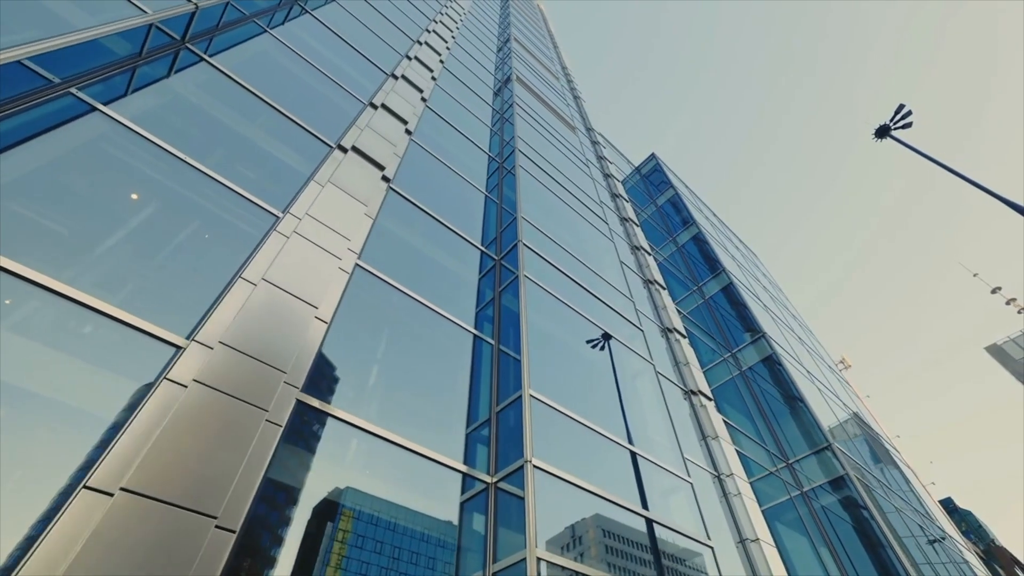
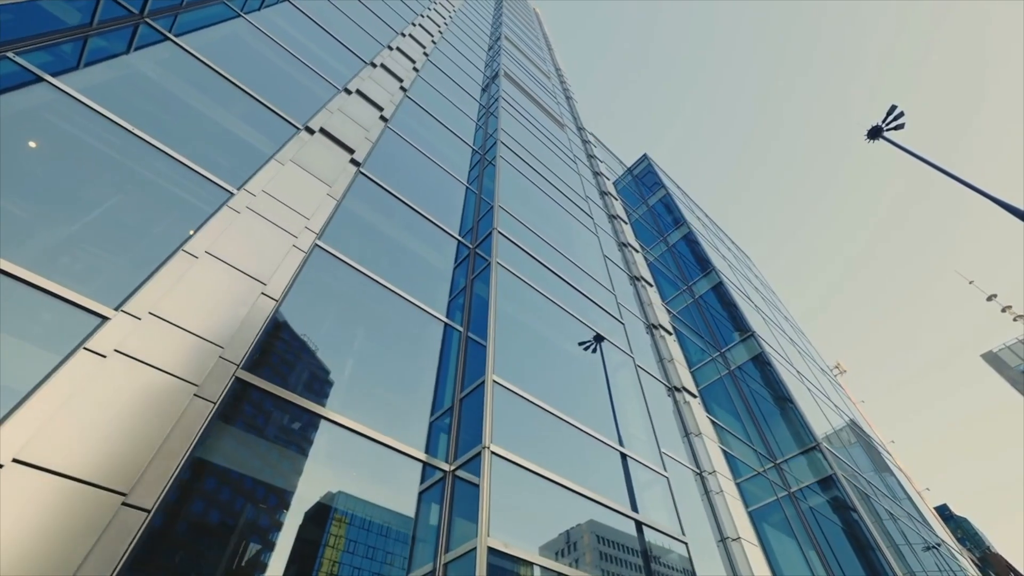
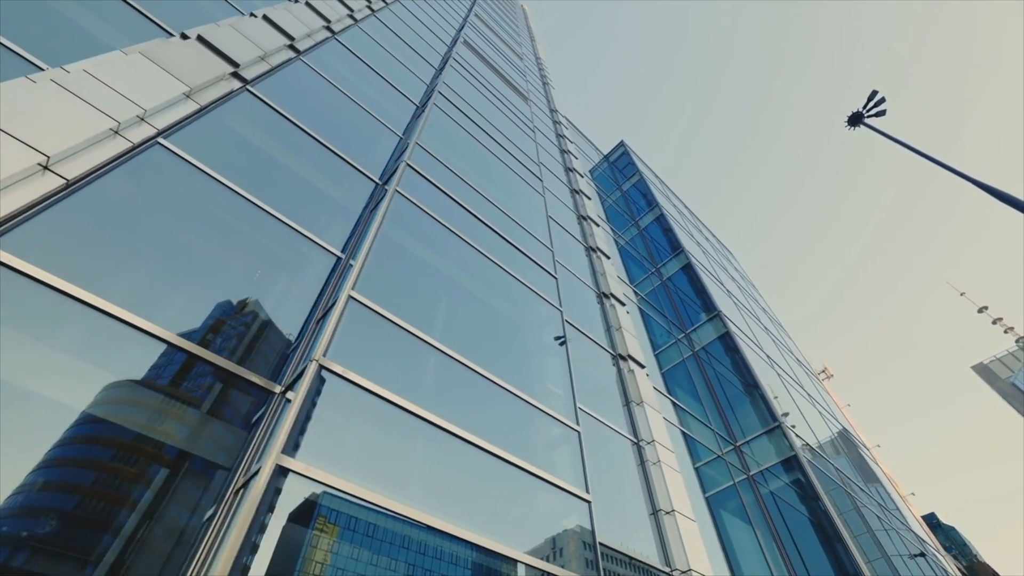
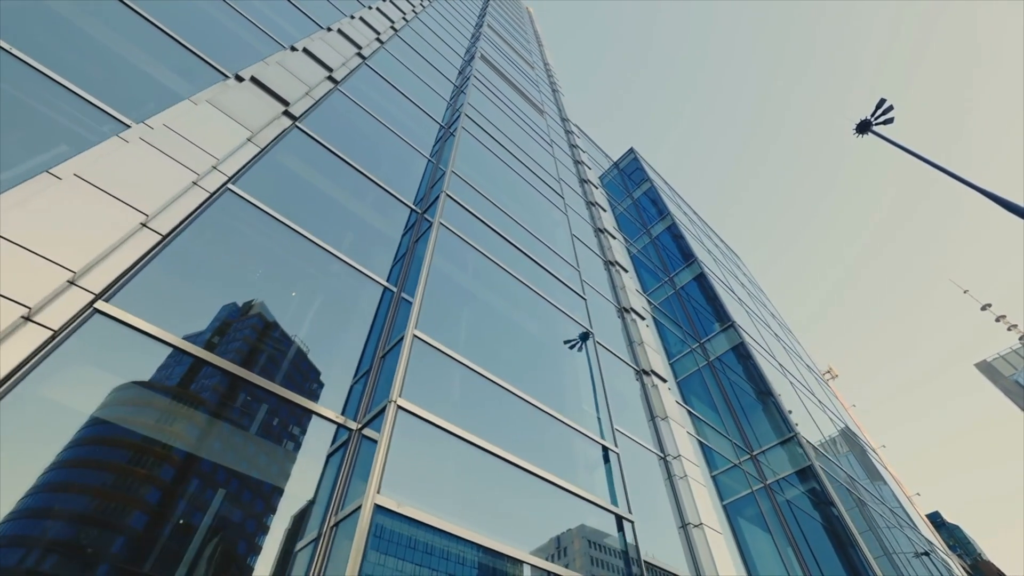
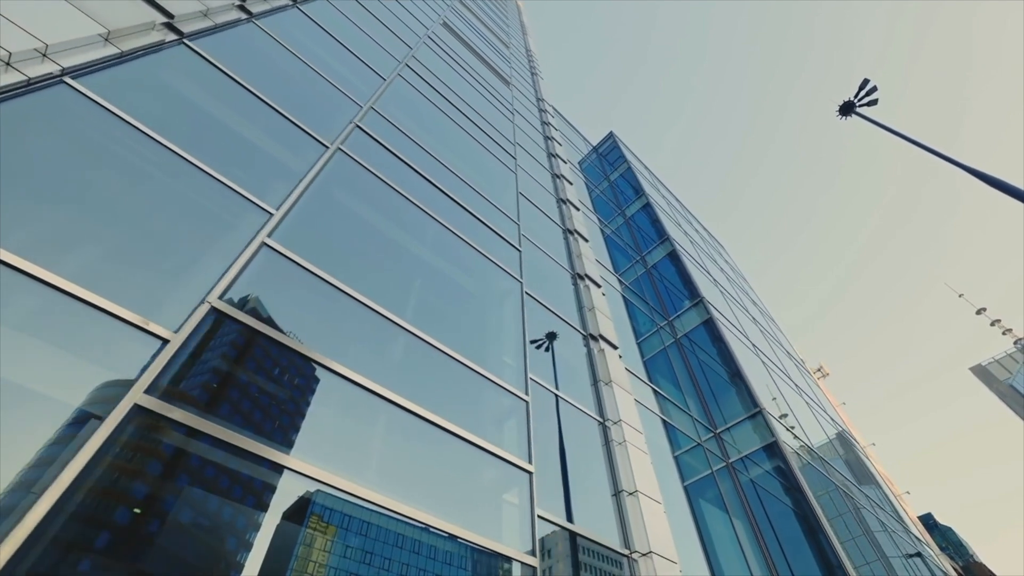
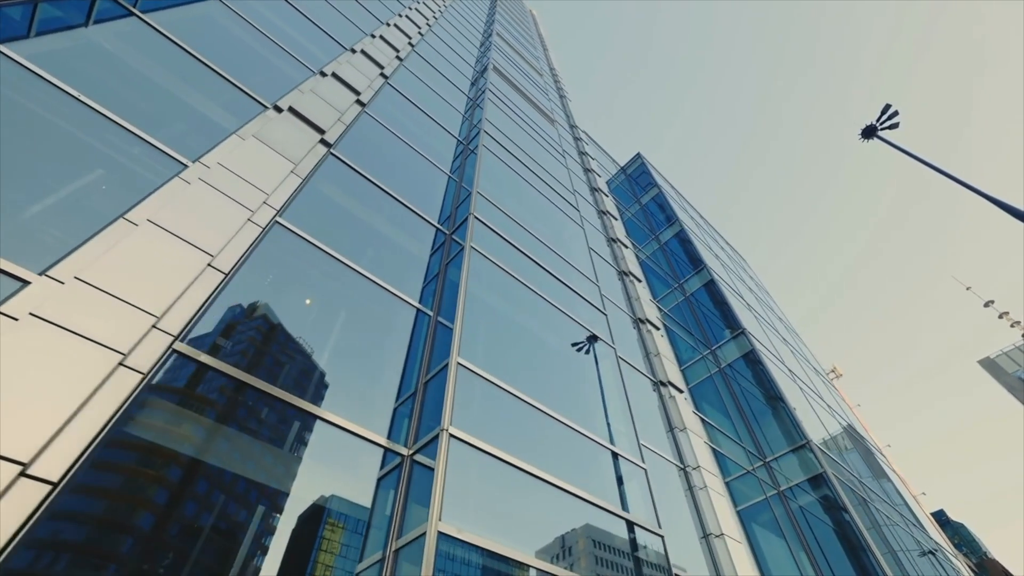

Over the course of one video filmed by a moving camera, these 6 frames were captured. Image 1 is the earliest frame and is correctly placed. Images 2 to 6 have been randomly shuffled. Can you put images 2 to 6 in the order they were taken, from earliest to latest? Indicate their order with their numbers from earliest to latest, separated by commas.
2, 6, 4, 3, 5
